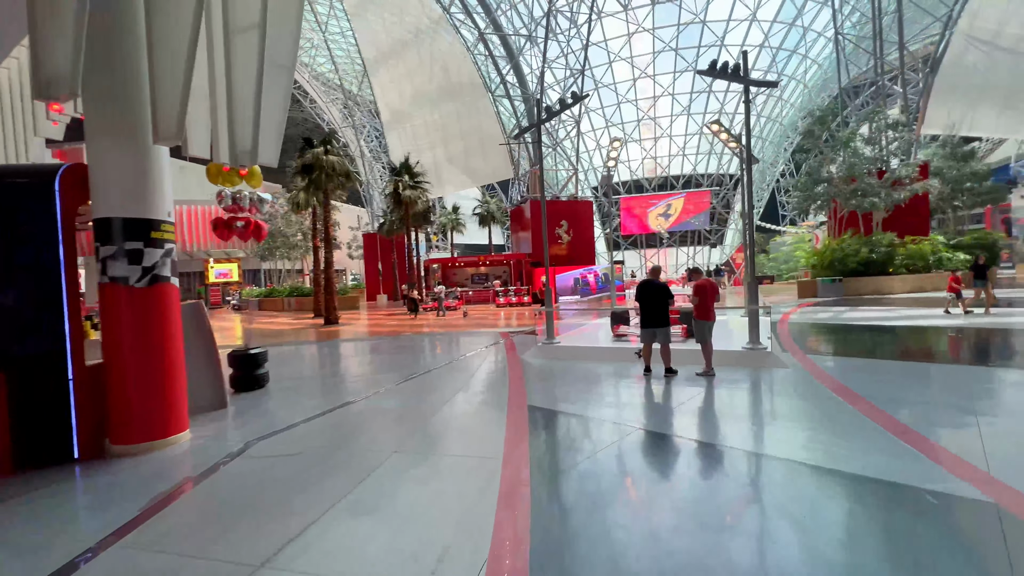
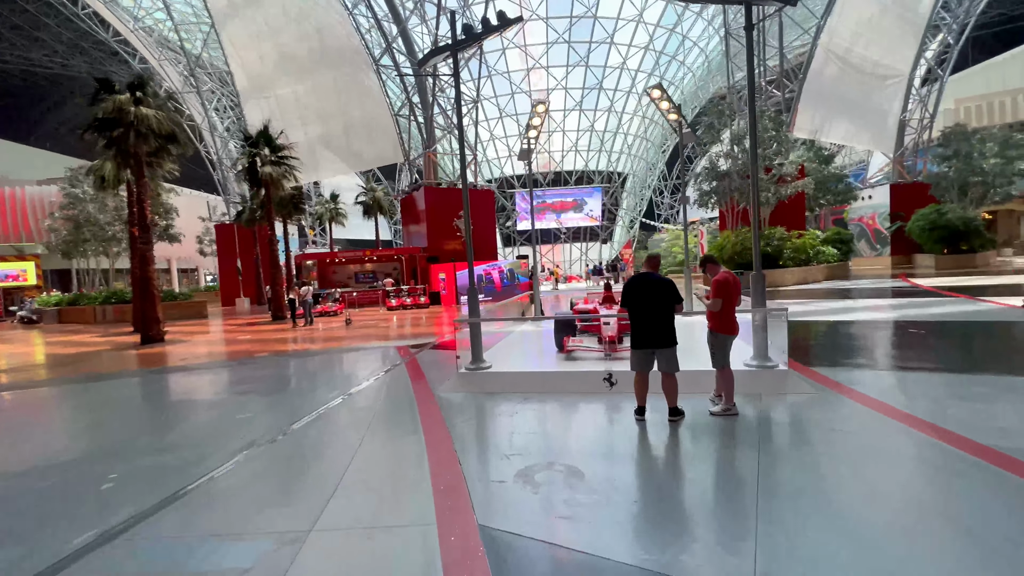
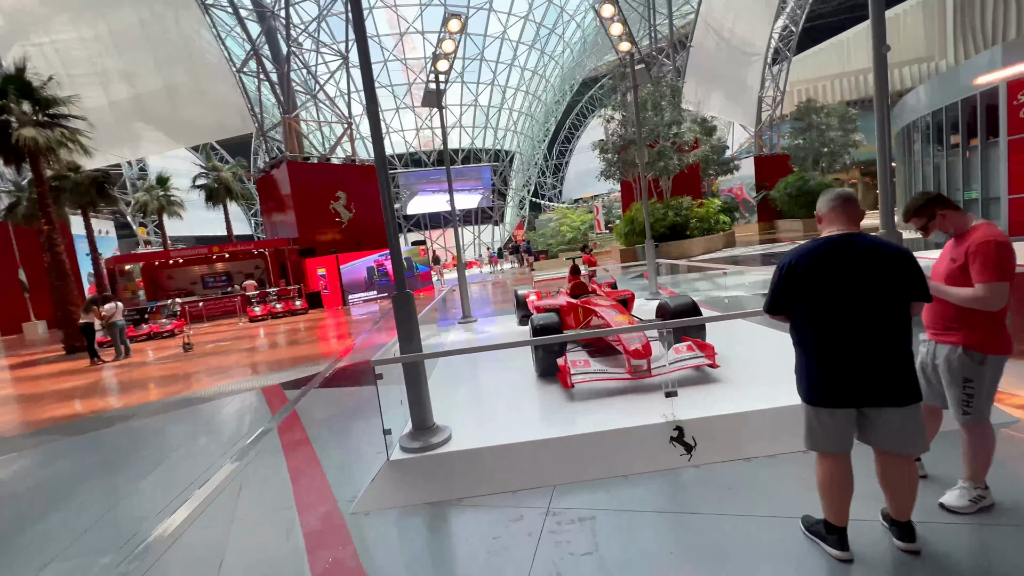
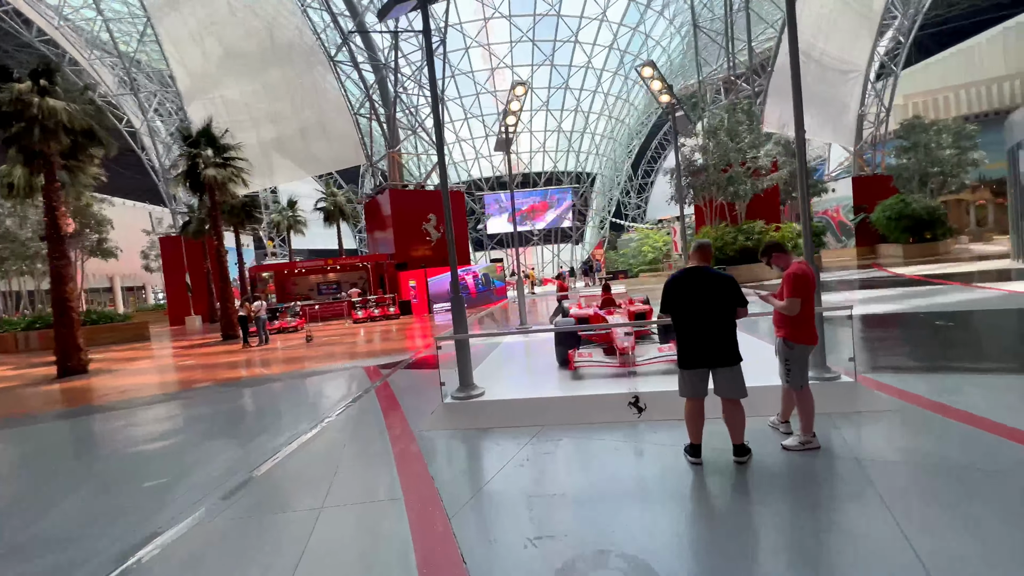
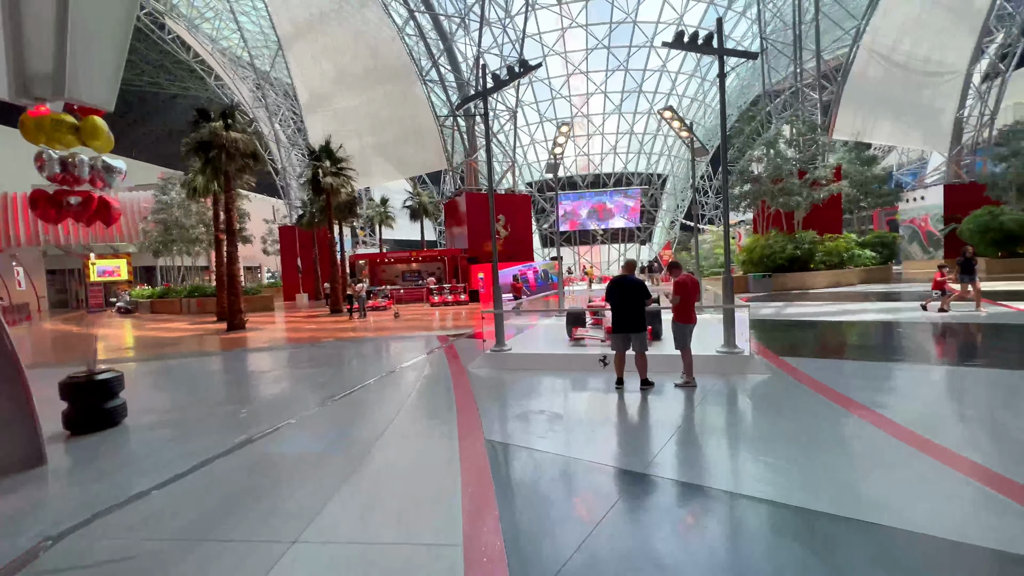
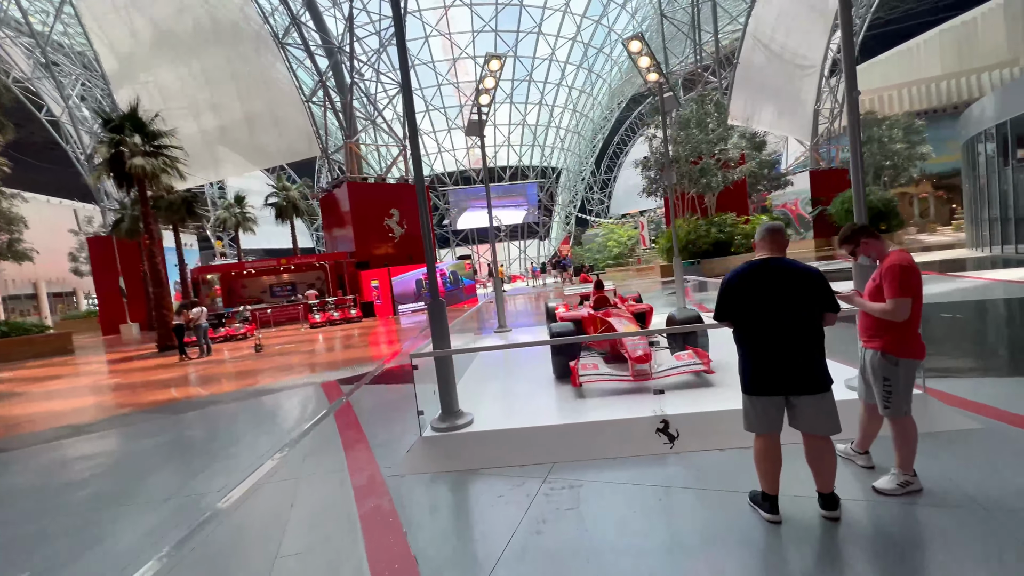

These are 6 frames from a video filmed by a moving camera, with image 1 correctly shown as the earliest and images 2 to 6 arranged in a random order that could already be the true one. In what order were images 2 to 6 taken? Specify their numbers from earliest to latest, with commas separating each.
5, 2, 4, 6, 3
